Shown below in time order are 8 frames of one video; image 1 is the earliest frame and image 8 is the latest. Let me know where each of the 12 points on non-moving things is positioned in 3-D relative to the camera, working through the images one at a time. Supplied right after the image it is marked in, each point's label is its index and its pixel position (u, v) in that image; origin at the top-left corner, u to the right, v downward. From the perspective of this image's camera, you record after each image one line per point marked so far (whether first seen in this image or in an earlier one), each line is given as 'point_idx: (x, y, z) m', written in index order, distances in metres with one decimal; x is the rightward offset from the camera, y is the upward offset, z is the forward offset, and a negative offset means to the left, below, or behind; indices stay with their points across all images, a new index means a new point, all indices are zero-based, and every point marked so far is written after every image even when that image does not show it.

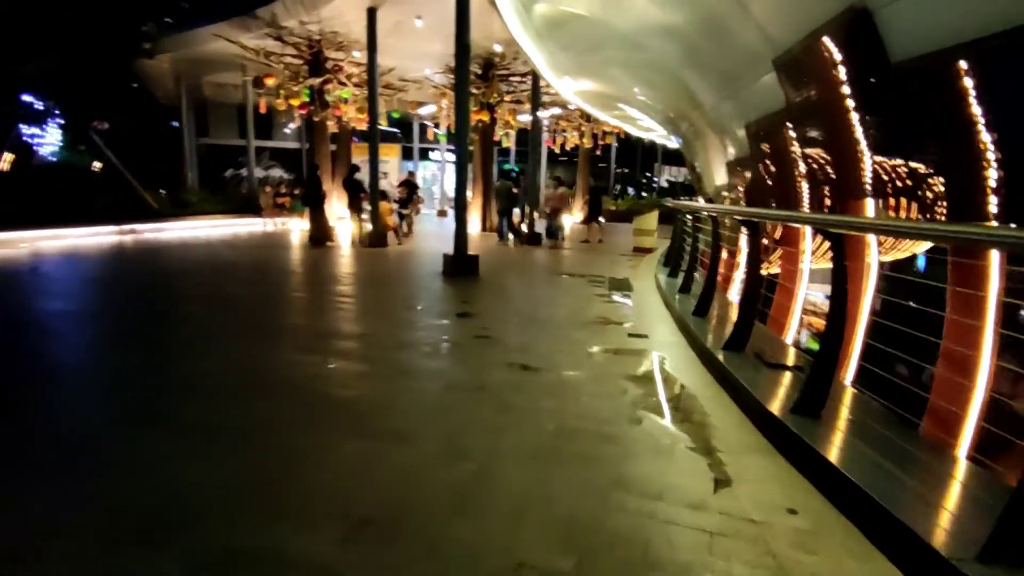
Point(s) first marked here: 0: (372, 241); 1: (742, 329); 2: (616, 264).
0: (-3.7, +1.2, +14.8) m
1: (+2.1, -0.4, +5.2) m
2: (+2.3, +0.5, +13.2) m
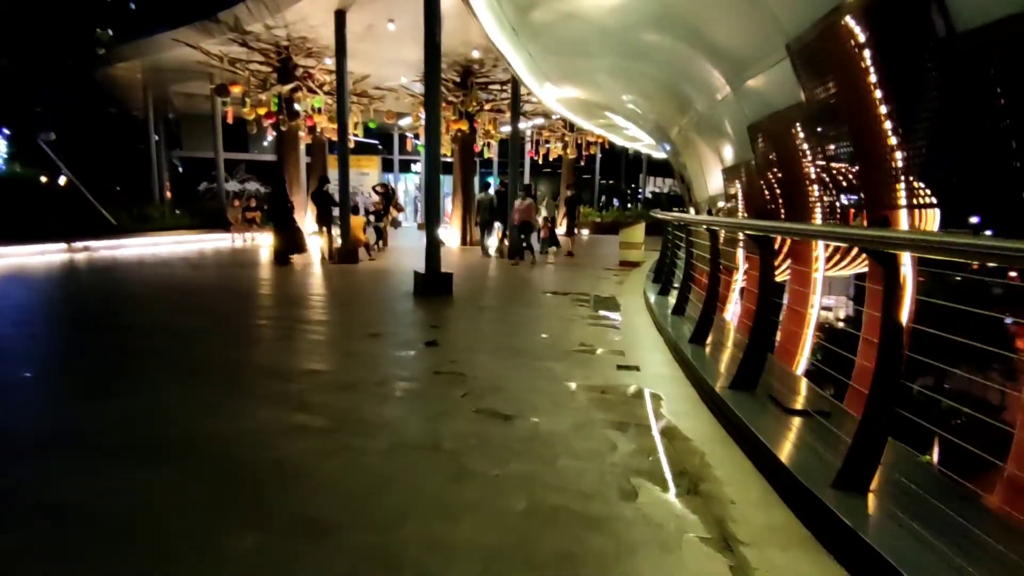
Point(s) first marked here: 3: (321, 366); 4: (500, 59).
0: (-4.1, +0.7, +13.9) m
1: (+1.8, -0.6, +4.4) m
2: (+1.9, +0.2, +12.4) m
3: (-1.9, -0.8, +5.7) m
4: (-0.3, +6.7, +16.8) m
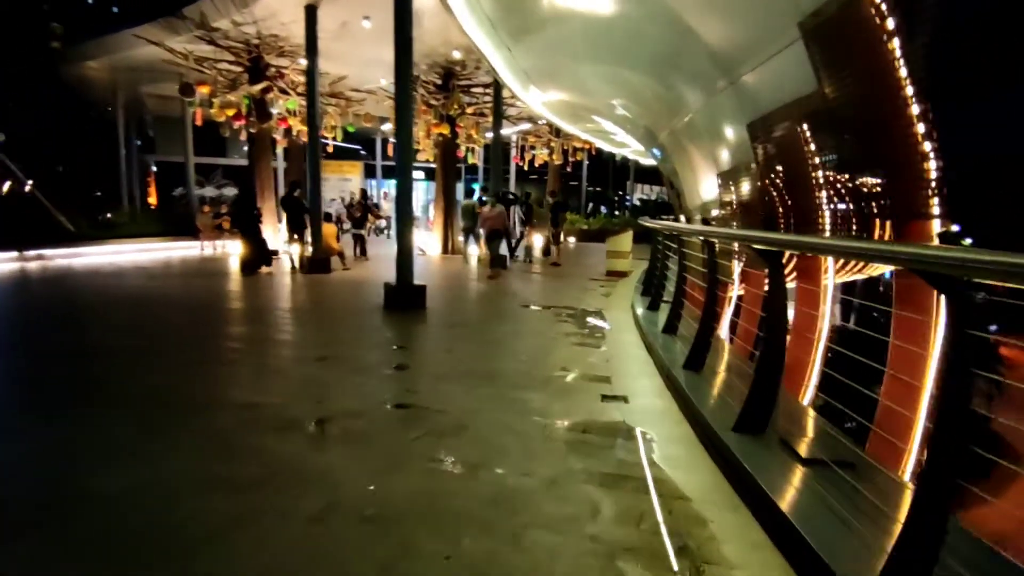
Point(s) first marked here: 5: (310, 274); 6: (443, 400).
0: (-4.6, +0.5, +13.1) m
1: (+1.6, -0.7, +3.8) m
2: (+1.5, -0.1, +11.8) m
3: (-2.2, -0.9, +5.0) m
4: (-0.8, +6.4, +16.2) m
5: (-4.6, +0.3, +13.1) m
6: (-0.6, -0.9, +4.7) m
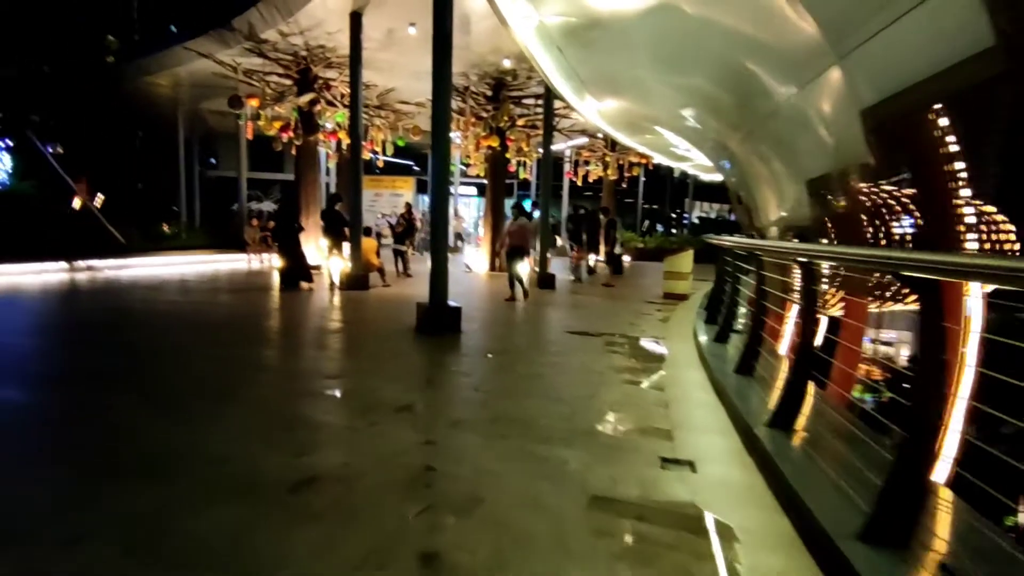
0: (-3.5, +0.1, +12.6) m
1: (+1.7, -0.9, +2.7) m
2: (+2.4, -0.5, +10.7) m
3: (-1.9, -1.1, +4.2) m
4: (+0.6, +5.9, +15.4) m
5: (-3.6, -0.1, +12.5) m
6: (-0.3, -1.1, +3.8) m
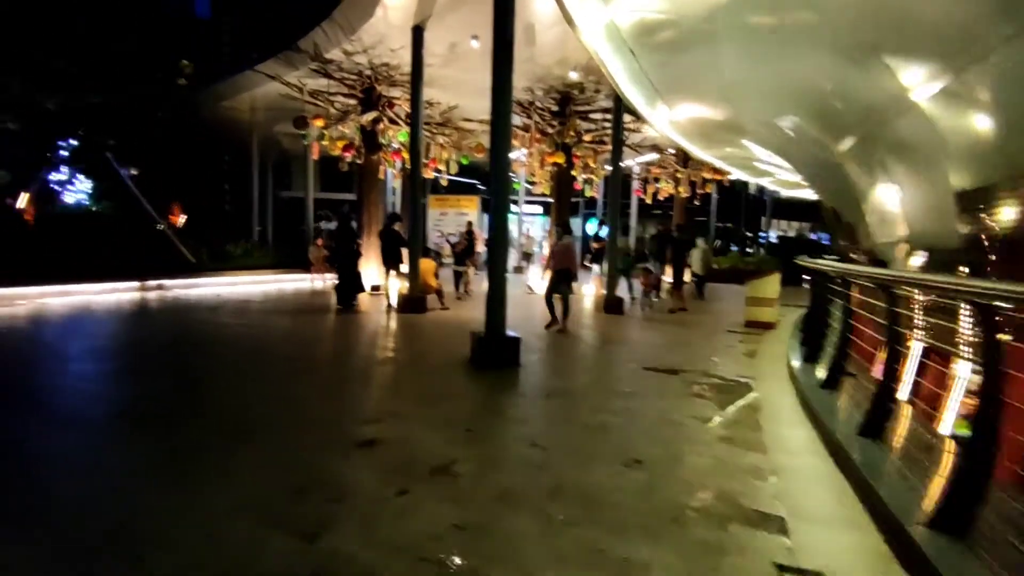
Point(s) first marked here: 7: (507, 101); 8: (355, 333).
0: (-2.2, -0.4, +12.1) m
1: (+1.9, -1.1, +1.6) m
2: (+3.5, -1.0, +9.5) m
3: (-1.5, -1.3, +3.6) m
4: (+2.3, +5.3, +14.6) m
5: (-2.2, -0.5, +12.1) m
6: (0.0, -1.3, +3.0) m
7: (0.0, +2.4, +7.4) m
8: (-2.8, -0.8, +10.1) m
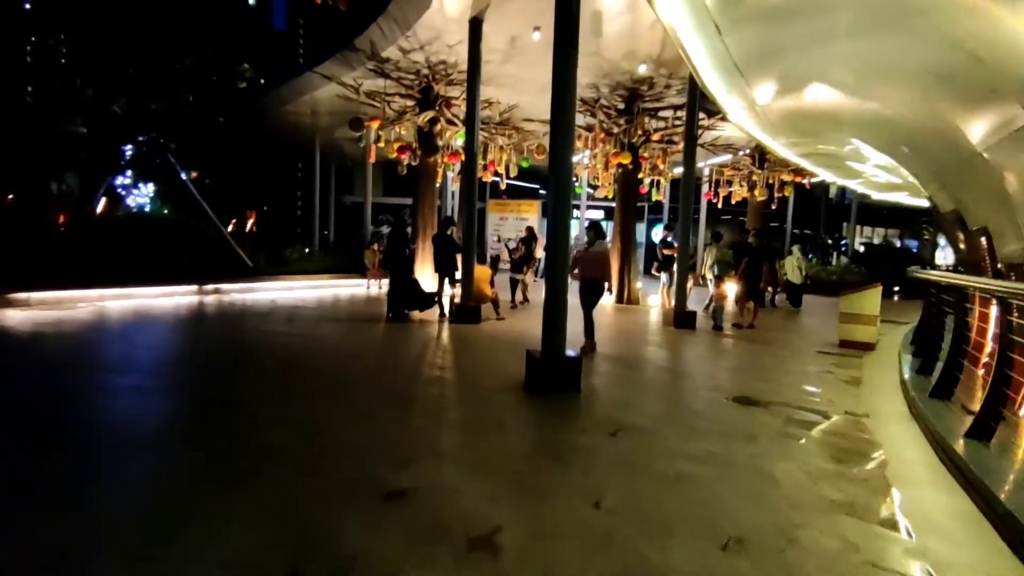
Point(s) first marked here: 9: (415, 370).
0: (-1.0, -0.5, +11.4) m
1: (+2.0, -1.3, +0.5) m
2: (+4.3, -1.2, +8.2) m
3: (-1.3, -1.4, +2.8) m
4: (+3.8, +5.0, +13.5) m
5: (-1.1, -0.7, +11.4) m
6: (+0.2, -1.4, +2.1) m
7: (+0.7, +2.3, +6.5) m
8: (-1.8, -0.9, +9.5) m
9: (-1.2, -1.0, +7.2) m
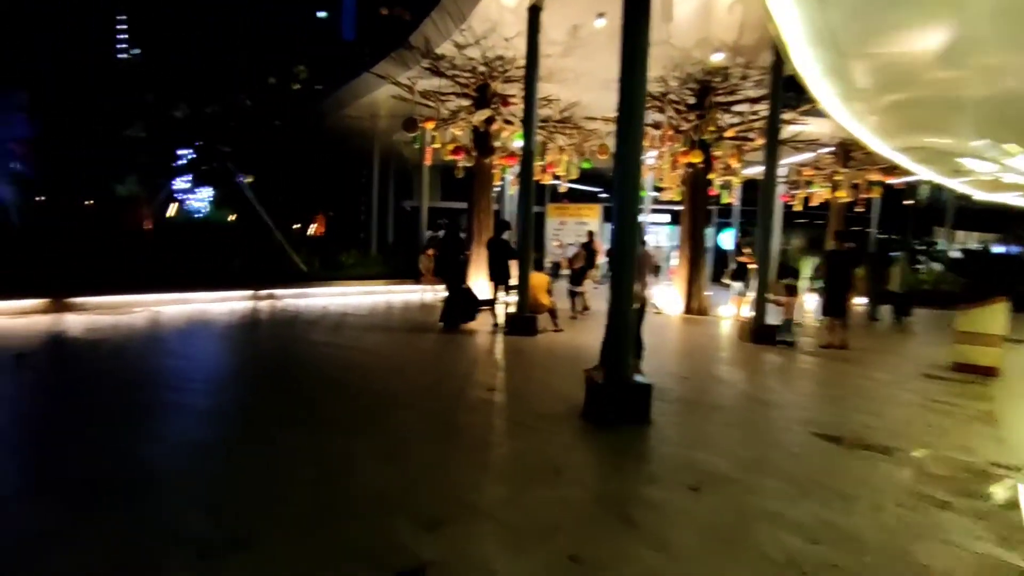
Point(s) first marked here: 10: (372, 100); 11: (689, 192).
0: (+0.1, -0.7, +10.6) m
1: (+1.9, -1.4, -0.5) m
2: (+5.1, -1.4, +6.9) m
3: (-1.1, -1.5, +2.1) m
4: (+5.1, +4.8, +12.3) m
5: (0.0, -0.9, +10.6) m
6: (+0.3, -1.5, +1.2) m
7: (+1.3, +2.1, +5.6) m
8: (-0.9, -1.1, +8.8) m
9: (-0.6, -1.2, +6.5) m
10: (-3.8, +5.1, +15.6) m
11: (+4.5, +2.5, +14.7) m
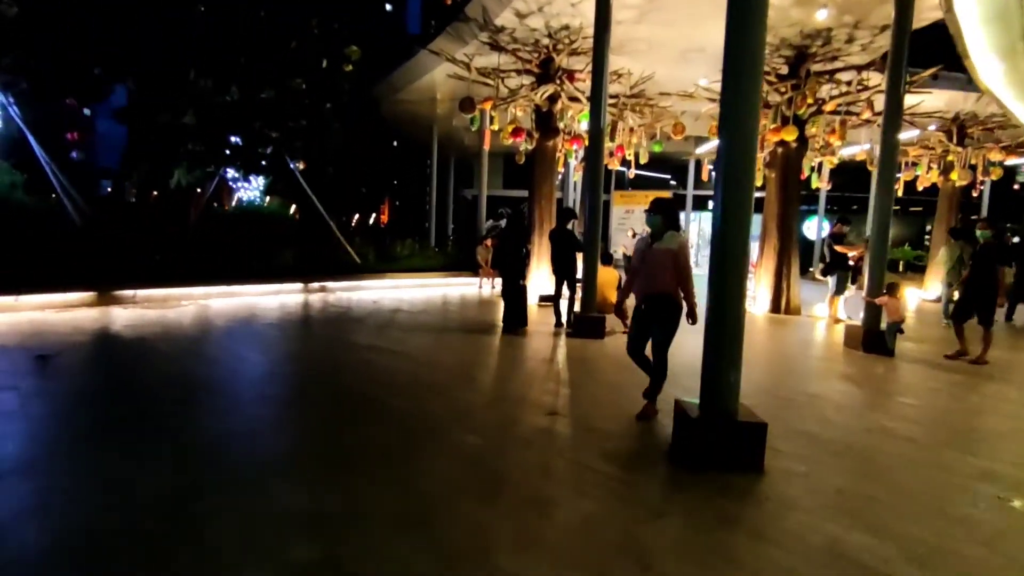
0: (+1.1, -0.6, +9.4) m
1: (+1.8, -1.5, -1.8) m
2: (+5.7, -1.5, +5.2) m
3: (-0.9, -1.6, +1.1) m
4: (+6.4, +4.8, +10.4) m
5: (+1.1, -0.8, +9.4) m
6: (+0.3, -1.6, +0.1) m
7: (+1.8, +2.1, +4.3) m
8: (0.0, -1.0, +7.7) m
9: (0.0, -1.2, +5.4) m
10: (-2.1, +5.3, +14.7) m
11: (+6.0, +2.6, +13.0) m
